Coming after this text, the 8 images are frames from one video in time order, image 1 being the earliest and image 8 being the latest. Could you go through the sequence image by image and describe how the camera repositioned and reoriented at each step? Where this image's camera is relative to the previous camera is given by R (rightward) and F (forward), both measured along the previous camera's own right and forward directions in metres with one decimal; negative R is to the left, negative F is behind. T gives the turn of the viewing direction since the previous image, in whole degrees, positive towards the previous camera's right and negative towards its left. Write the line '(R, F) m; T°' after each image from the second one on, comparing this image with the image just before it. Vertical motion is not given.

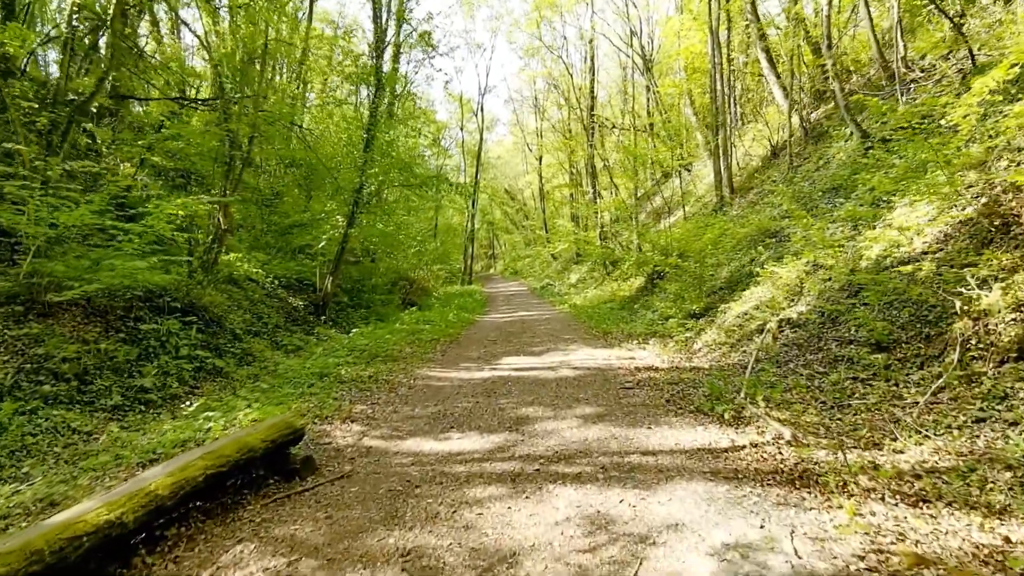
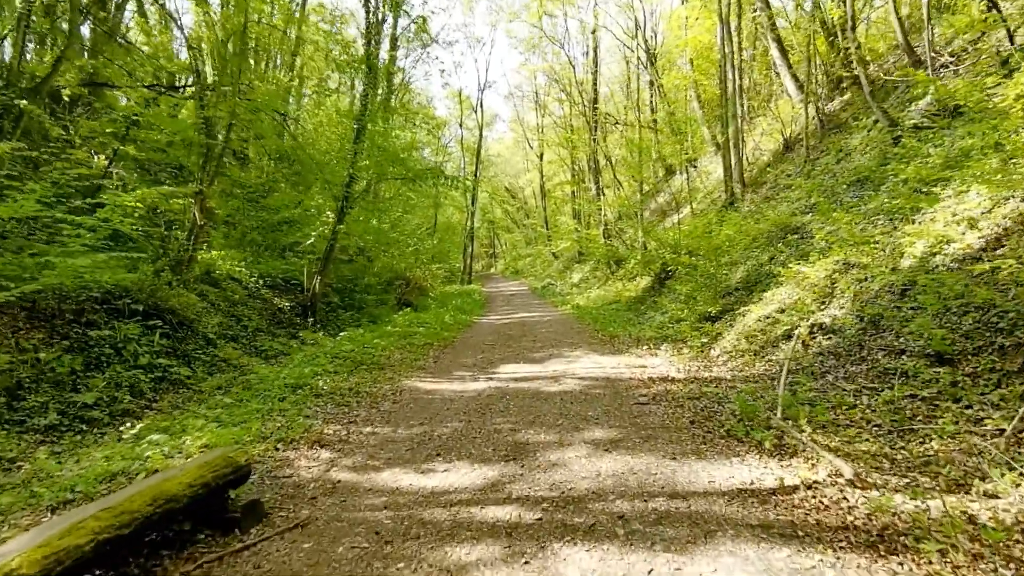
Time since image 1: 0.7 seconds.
(0.0, +1.0) m; 0°
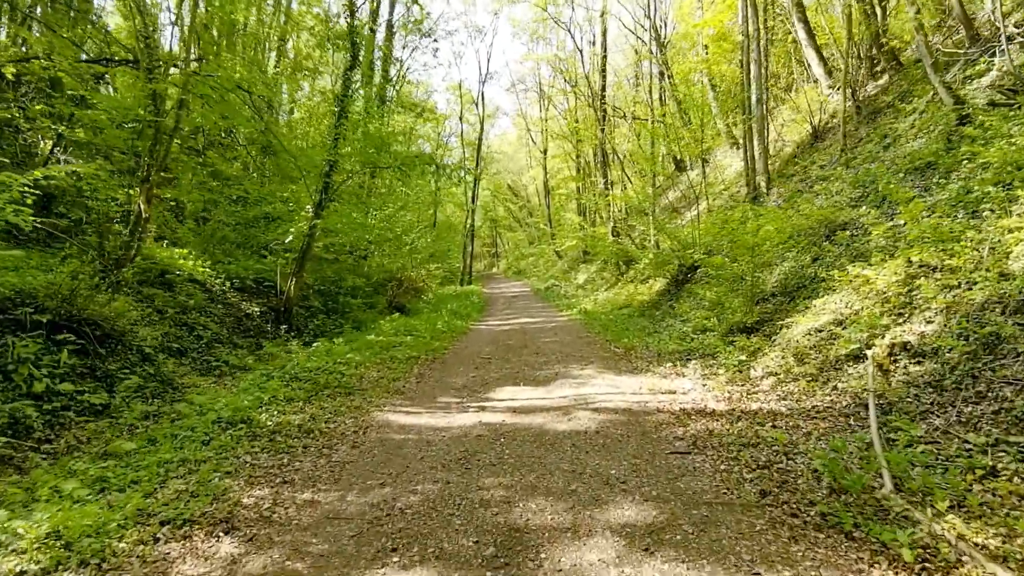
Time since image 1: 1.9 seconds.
(+0.1, +1.7) m; 0°
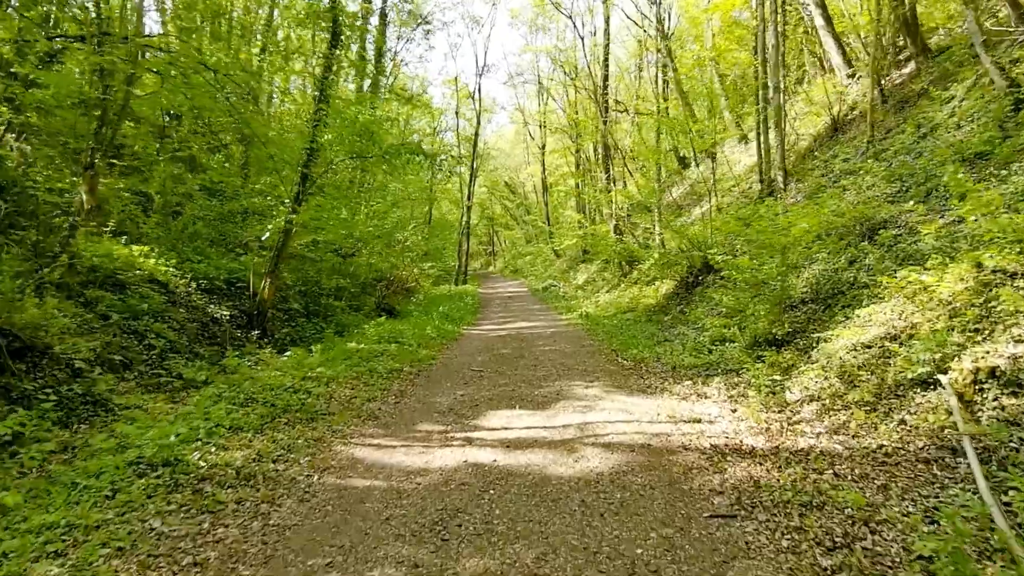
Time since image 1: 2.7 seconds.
(0.0, +1.2) m; 0°
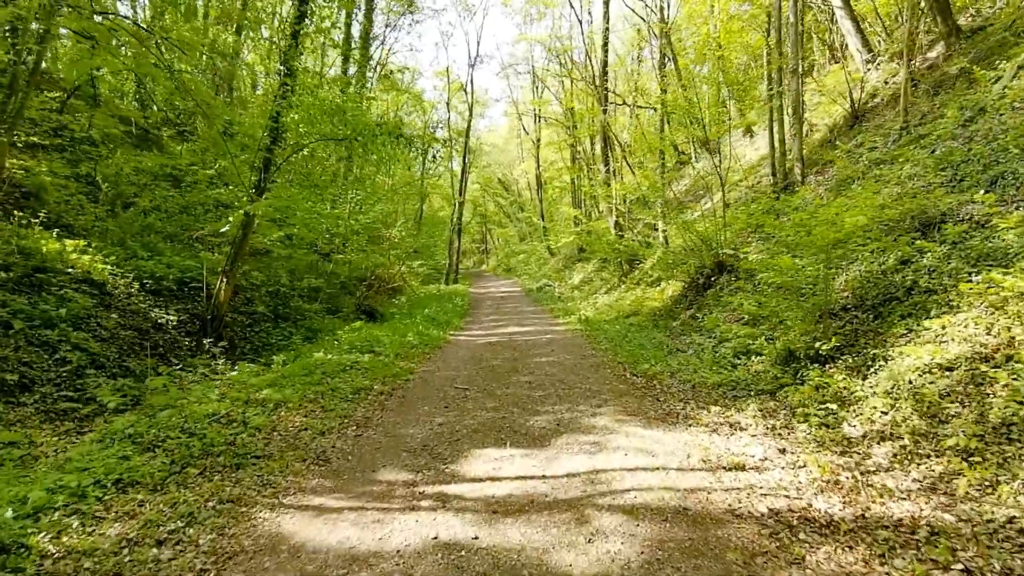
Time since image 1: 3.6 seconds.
(0.0, +1.5) m; +1°
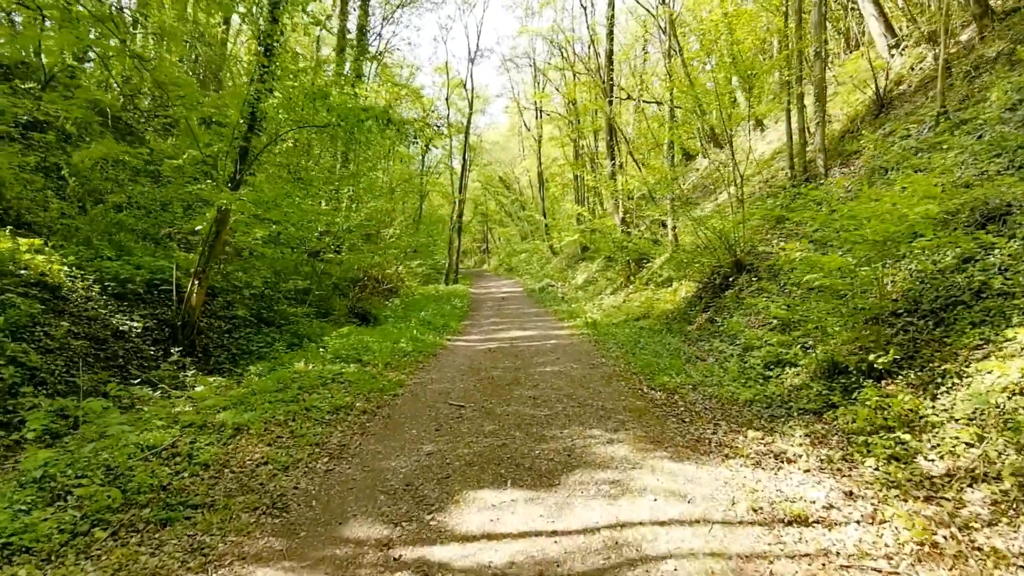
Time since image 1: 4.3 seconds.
(0.0, +1.0) m; 0°
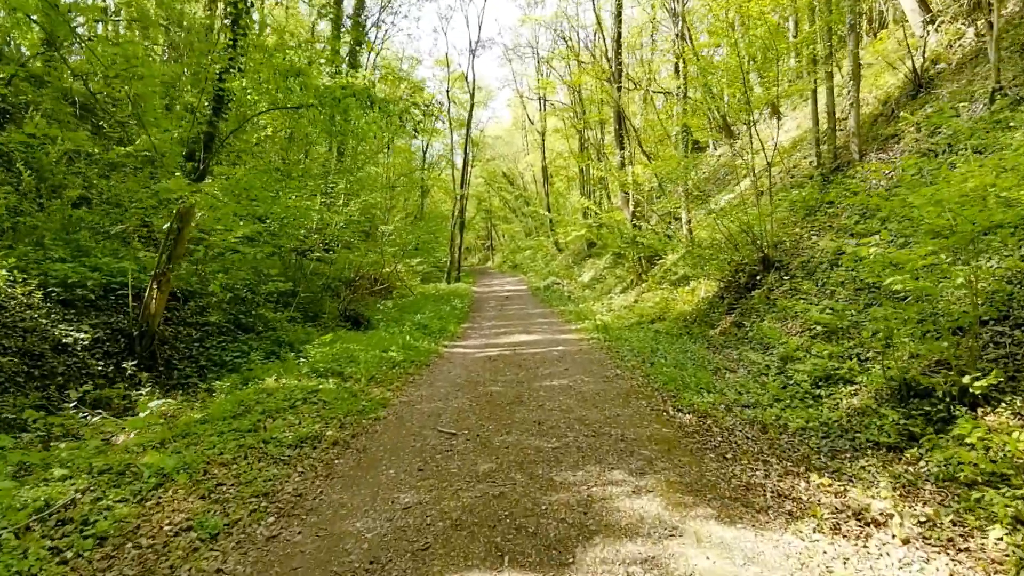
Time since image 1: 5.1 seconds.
(0.0, +1.2) m; 0°
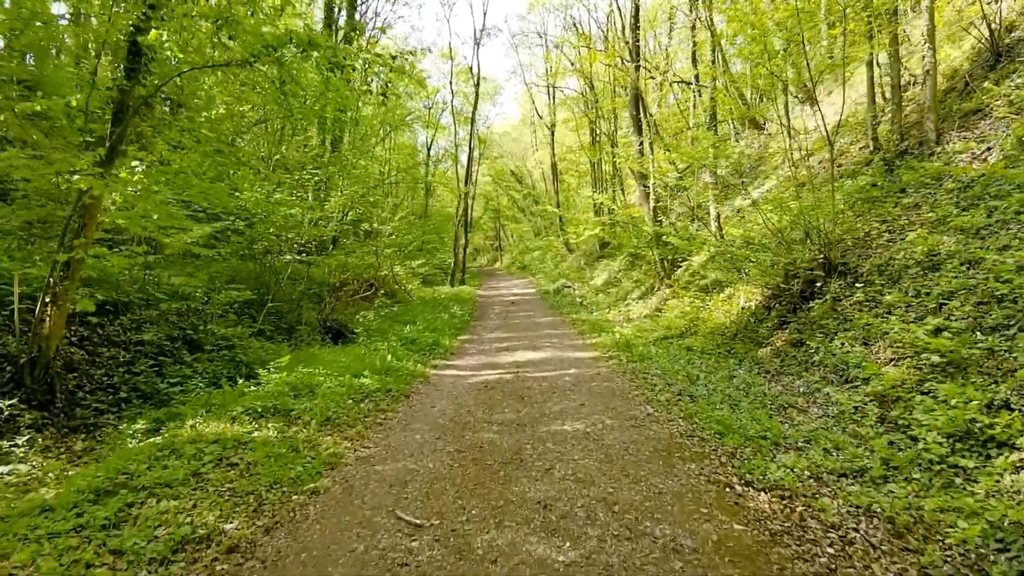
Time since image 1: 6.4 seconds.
(+0.1, +2.0) m; -1°
